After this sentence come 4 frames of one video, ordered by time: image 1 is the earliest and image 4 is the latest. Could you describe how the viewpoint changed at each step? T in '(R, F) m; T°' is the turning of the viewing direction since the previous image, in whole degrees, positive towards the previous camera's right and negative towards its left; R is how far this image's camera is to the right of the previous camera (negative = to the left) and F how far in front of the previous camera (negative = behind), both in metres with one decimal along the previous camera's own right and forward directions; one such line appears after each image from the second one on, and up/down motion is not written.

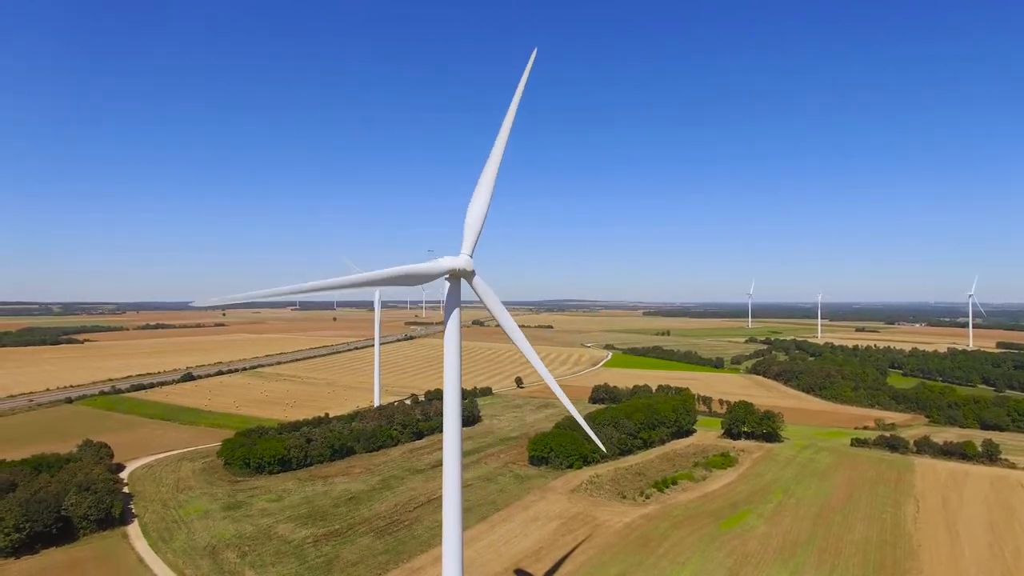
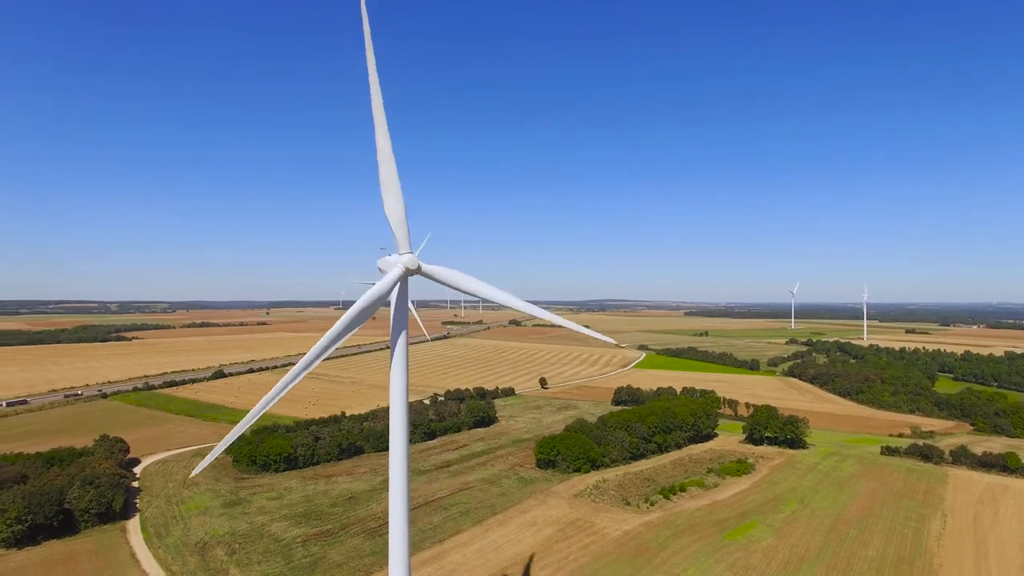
(+1.8, +0.5) m; -4°
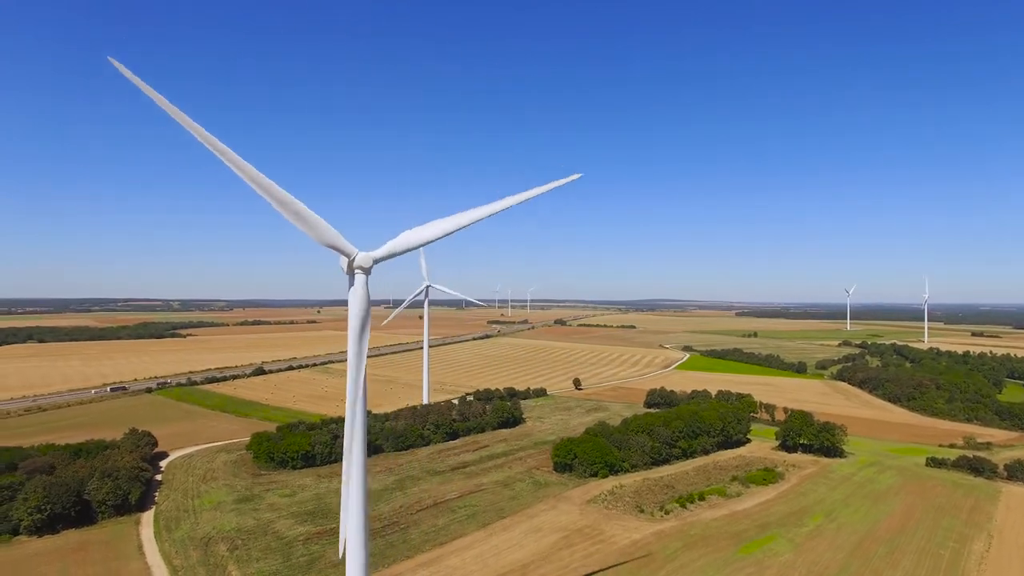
(+1.6, +0.5) m; -4°
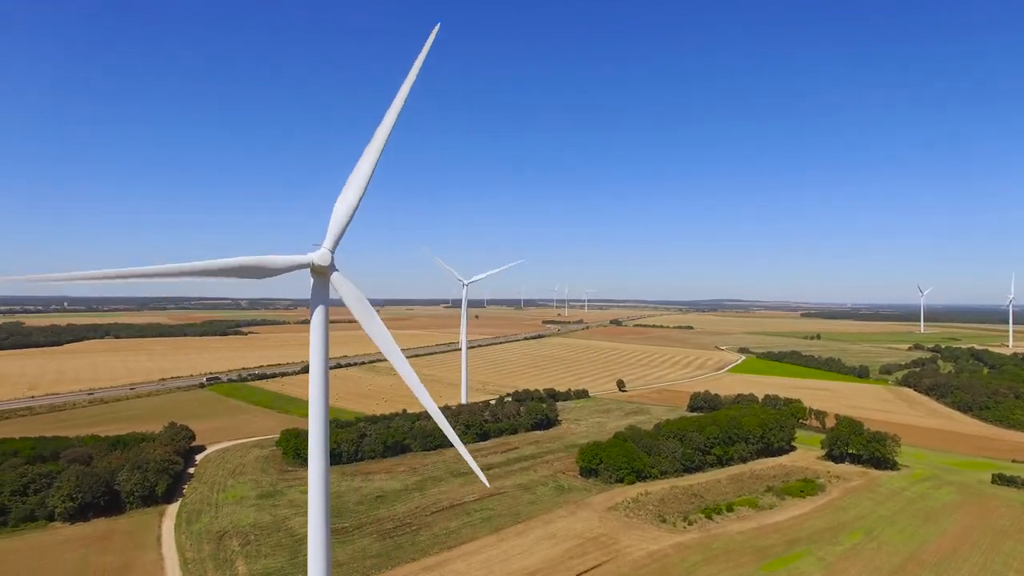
(+1.7, +0.6) m; -5°
